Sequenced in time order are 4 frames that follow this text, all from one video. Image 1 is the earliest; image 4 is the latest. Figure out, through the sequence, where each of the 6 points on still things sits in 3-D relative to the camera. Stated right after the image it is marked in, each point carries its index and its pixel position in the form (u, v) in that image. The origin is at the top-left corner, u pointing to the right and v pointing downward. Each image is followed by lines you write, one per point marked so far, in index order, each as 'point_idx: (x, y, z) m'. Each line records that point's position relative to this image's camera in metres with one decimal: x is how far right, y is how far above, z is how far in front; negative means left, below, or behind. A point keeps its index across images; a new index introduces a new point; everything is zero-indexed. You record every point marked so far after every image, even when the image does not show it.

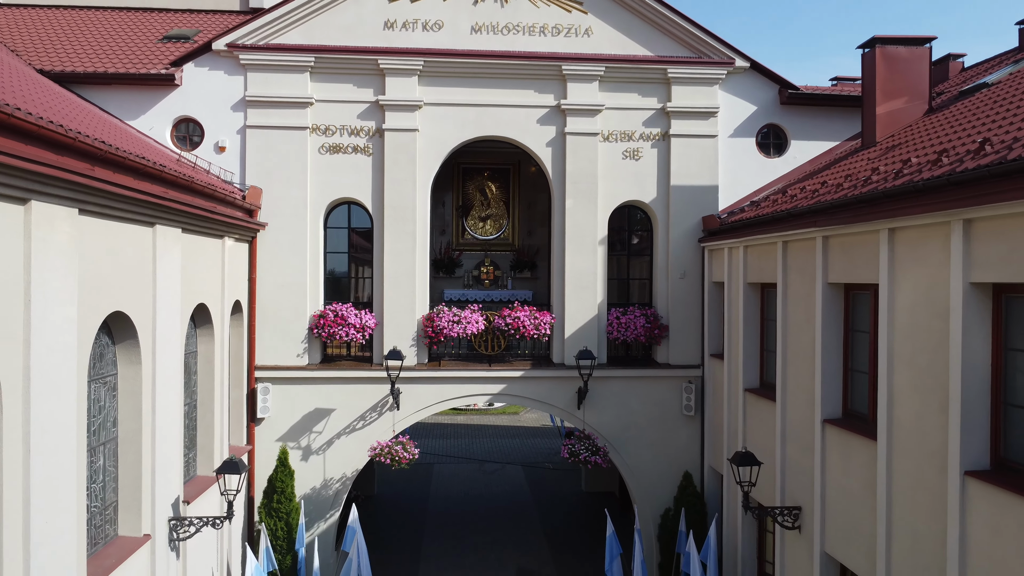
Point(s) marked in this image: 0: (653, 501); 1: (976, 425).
0: (+2.3, -3.4, +11.0) m
1: (+3.7, -1.1, +5.4) m
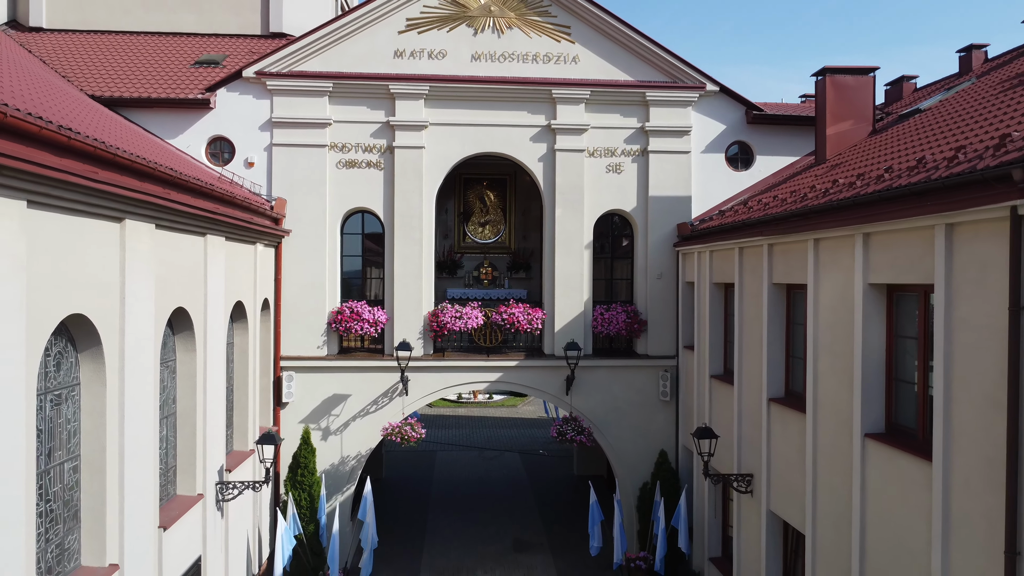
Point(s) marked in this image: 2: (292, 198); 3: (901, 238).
0: (+2.2, -3.4, +12.4) m
1: (+3.6, -1.1, +6.8) m
2: (-3.9, +1.6, +12.1) m
3: (+3.6, +0.5, +6.3) m
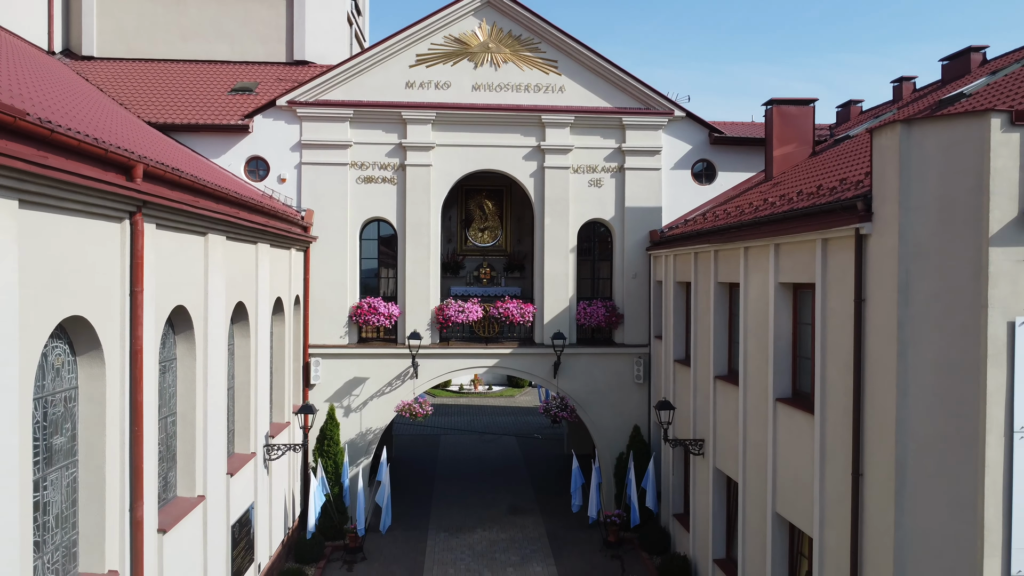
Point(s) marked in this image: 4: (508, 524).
0: (+2.1, -3.4, +14.4) m
1: (+3.5, -1.1, +8.8) m
2: (-4.0, +1.7, +14.1) m
3: (+3.5, +0.5, +8.3) m
4: (-0.1, -5.1, +14.6) m
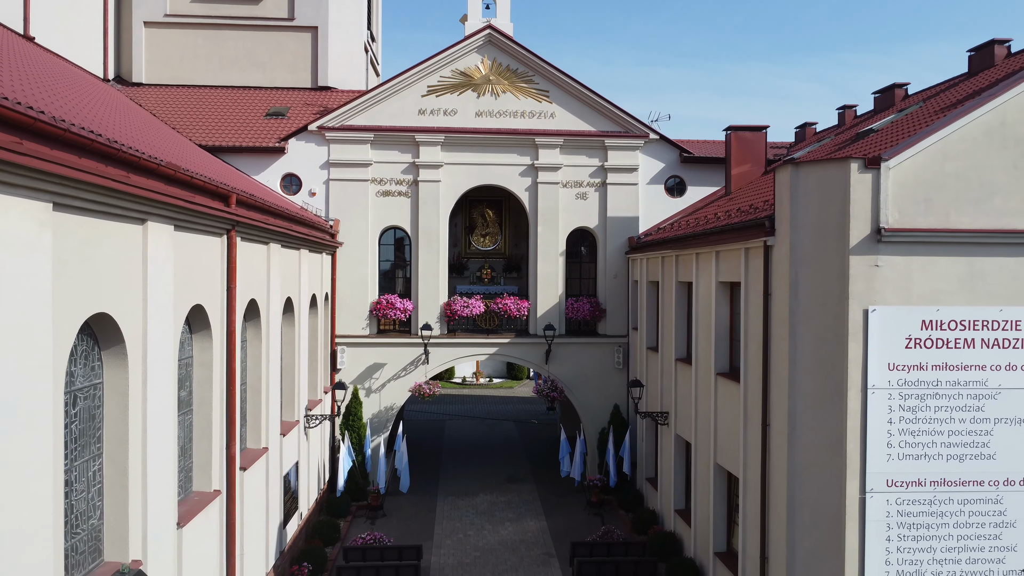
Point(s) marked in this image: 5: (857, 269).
0: (+2.1, -3.4, +16.8) m
1: (+3.5, -1.0, +11.2) m
2: (-4.1, +1.7, +16.5) m
3: (+3.5, +0.5, +10.7) m
4: (-0.1, -5.0, +17.0) m
5: (+4.2, +0.2, +8.2) m
